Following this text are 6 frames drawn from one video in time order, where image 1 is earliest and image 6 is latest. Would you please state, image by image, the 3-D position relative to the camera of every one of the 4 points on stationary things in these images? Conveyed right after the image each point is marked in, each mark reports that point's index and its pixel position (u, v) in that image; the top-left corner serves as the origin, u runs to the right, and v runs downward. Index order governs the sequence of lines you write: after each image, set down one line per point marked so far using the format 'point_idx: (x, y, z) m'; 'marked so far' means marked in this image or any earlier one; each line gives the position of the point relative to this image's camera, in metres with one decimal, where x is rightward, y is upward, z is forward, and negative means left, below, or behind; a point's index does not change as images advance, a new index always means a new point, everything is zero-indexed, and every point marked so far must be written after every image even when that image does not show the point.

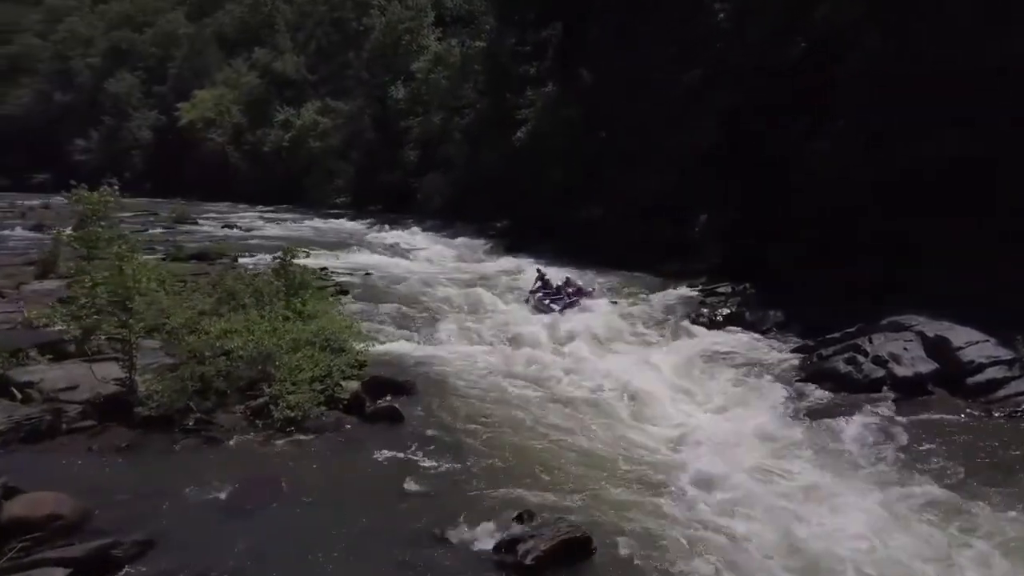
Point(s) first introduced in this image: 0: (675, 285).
0: (+4.0, +0.1, +19.1) m
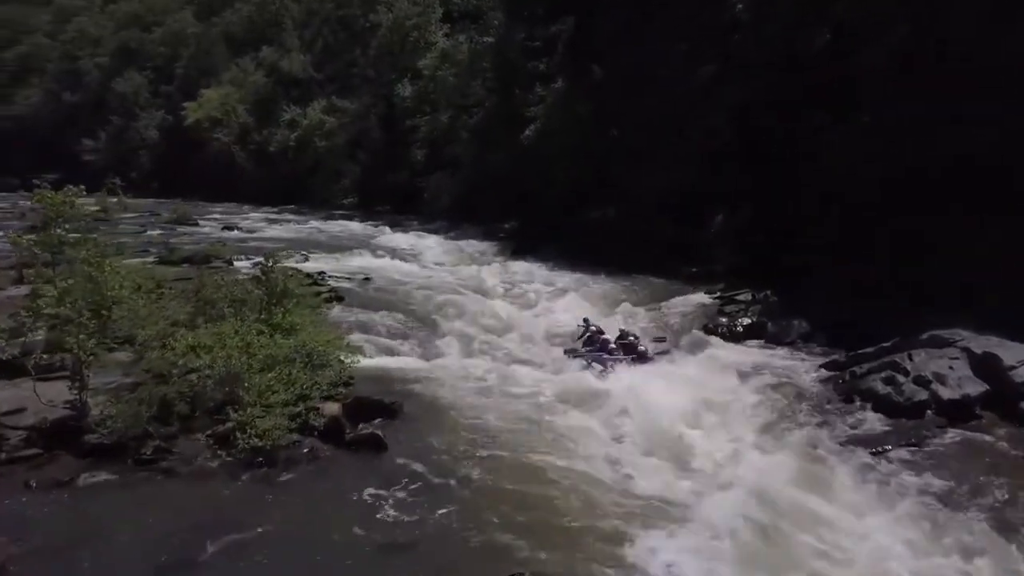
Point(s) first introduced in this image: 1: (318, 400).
0: (+4.1, -0.1, +18.0) m
1: (-2.4, -1.4, +9.4) m
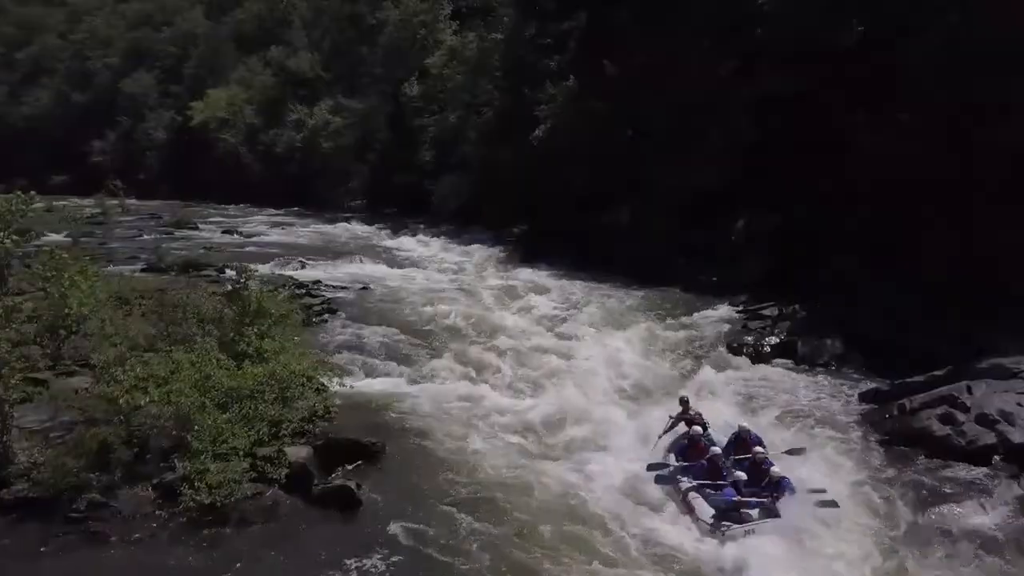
0: (+4.2, -0.3, +16.7) m
1: (-2.4, -1.6, +8.2) m
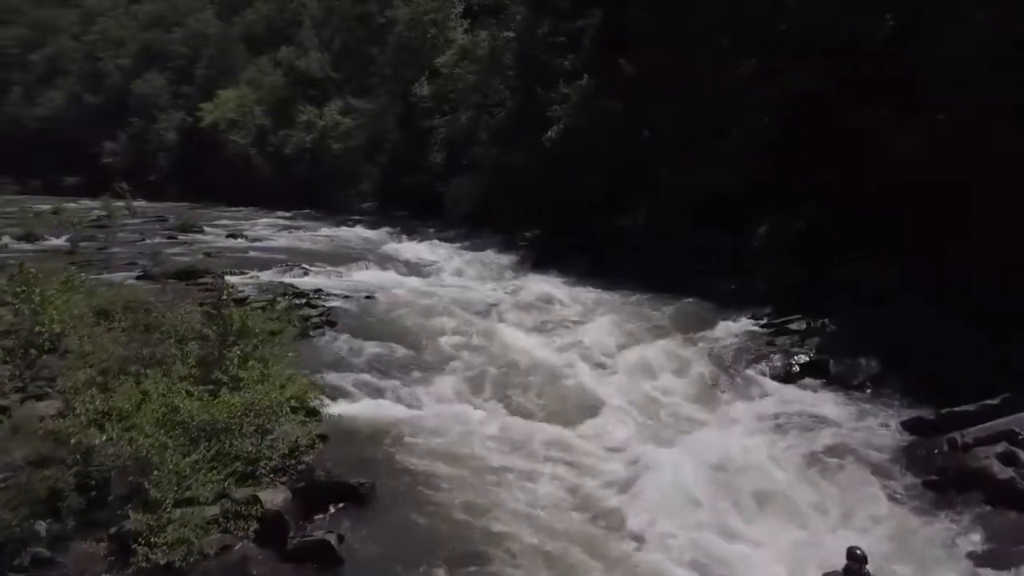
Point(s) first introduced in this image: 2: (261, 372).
0: (+4.4, -0.5, +15.7) m
1: (-2.3, -1.8, +7.3) m
2: (-3.0, -1.0, +9.5) m
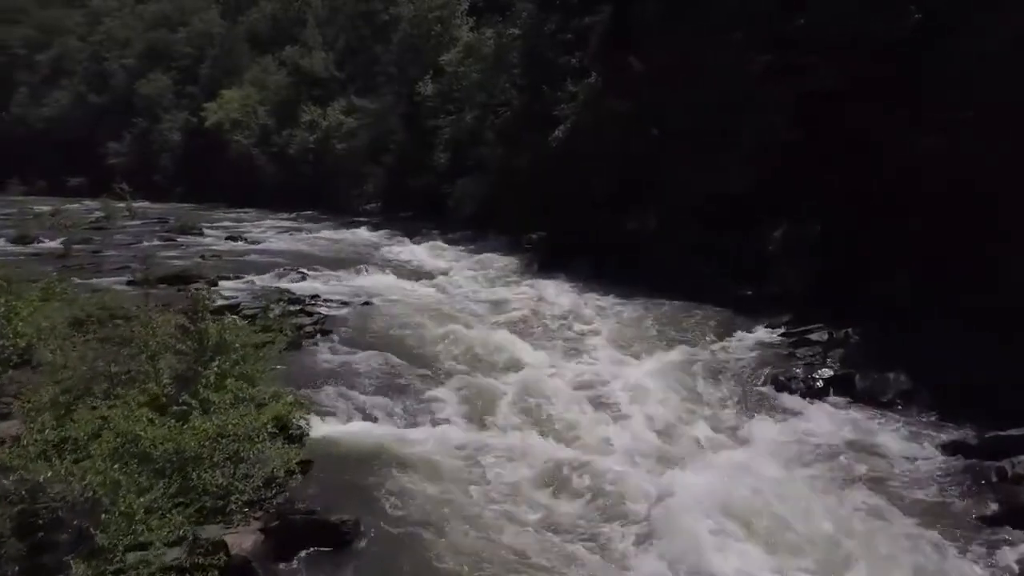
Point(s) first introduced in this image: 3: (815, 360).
0: (+4.5, -0.7, +14.9) m
1: (-2.3, -1.9, +6.6) m
2: (-3.0, -1.1, +8.8) m
3: (+4.6, -1.1, +12.1) m
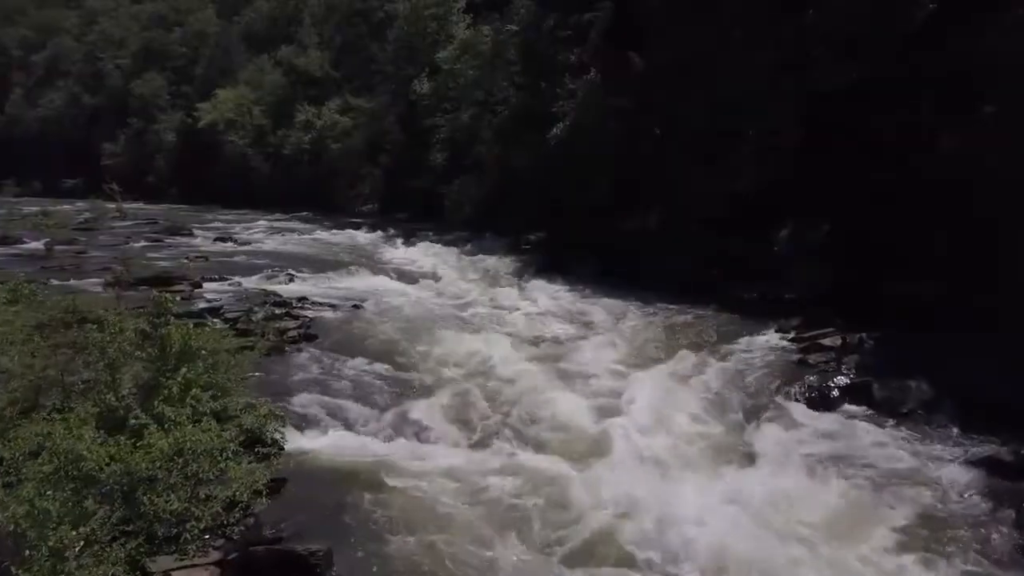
0: (+4.4, -0.7, +14.2) m
1: (-2.4, -1.9, +5.8) m
2: (-3.1, -1.1, +8.0) m
3: (+4.6, -1.1, +11.4) m
